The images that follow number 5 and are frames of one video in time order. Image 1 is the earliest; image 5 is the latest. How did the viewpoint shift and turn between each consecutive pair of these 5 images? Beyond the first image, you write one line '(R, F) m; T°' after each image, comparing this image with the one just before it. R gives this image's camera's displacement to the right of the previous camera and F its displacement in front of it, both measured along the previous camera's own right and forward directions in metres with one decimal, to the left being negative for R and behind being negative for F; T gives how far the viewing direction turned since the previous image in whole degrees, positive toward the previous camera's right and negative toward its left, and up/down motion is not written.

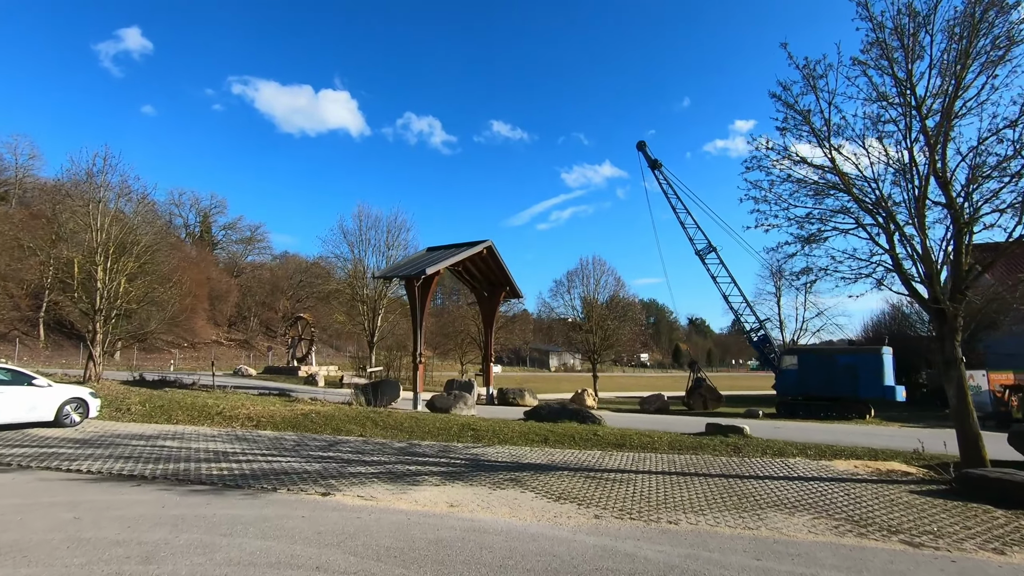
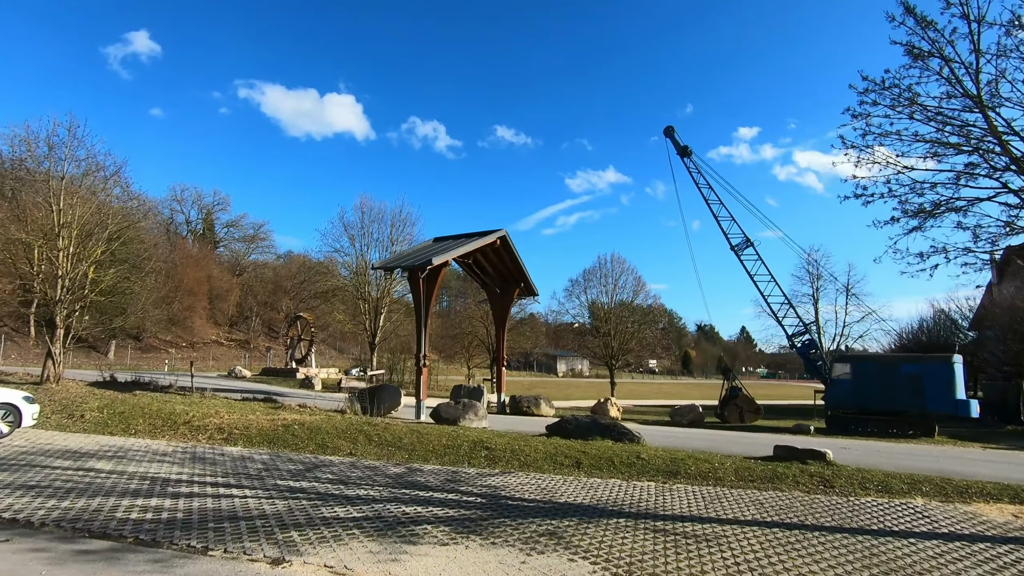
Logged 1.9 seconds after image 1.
(-0.3, +2.4) m; -1°
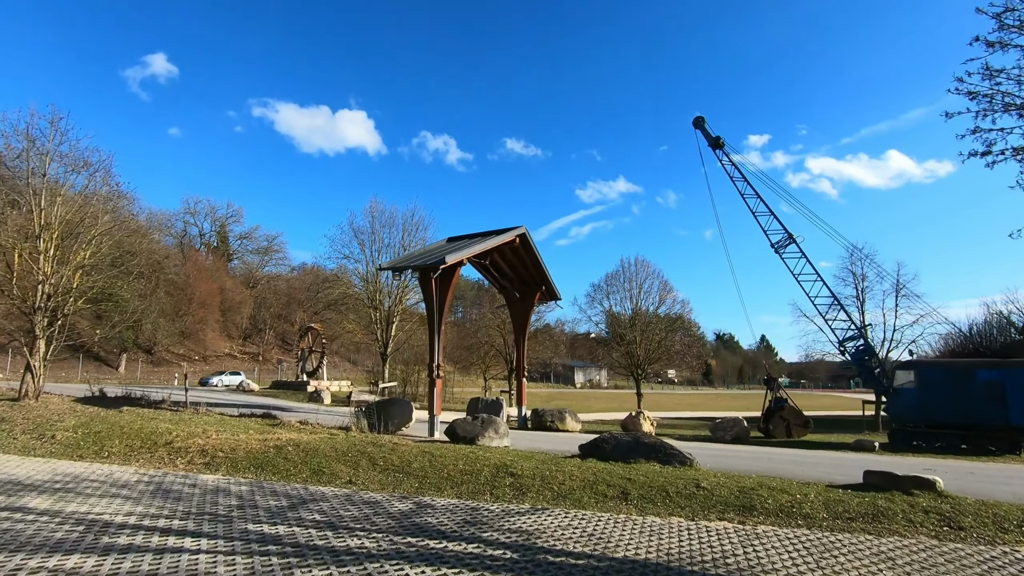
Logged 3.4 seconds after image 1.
(-0.2, +1.7) m; -1°
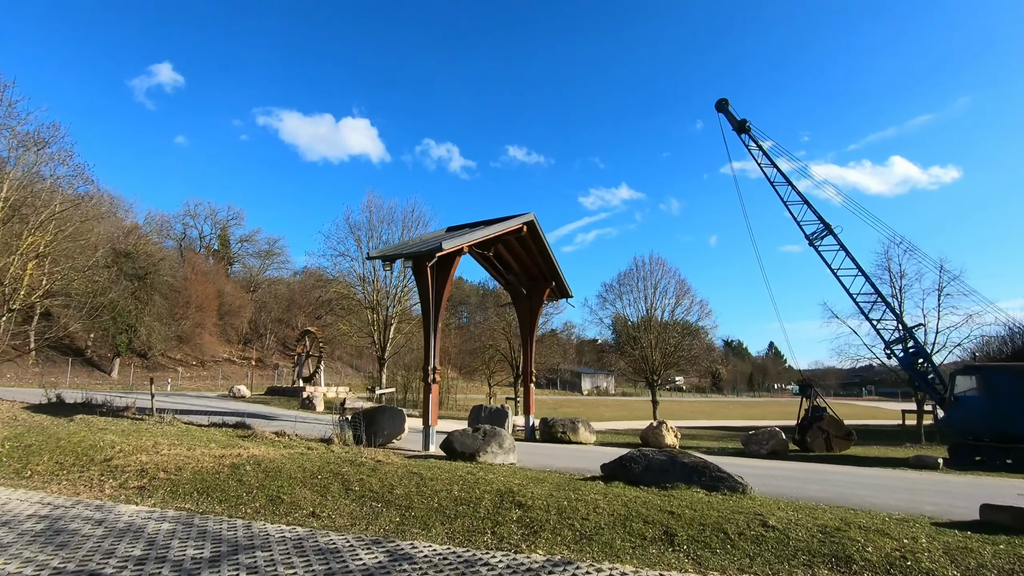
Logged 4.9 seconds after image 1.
(0.0, +2.0) m; -1°
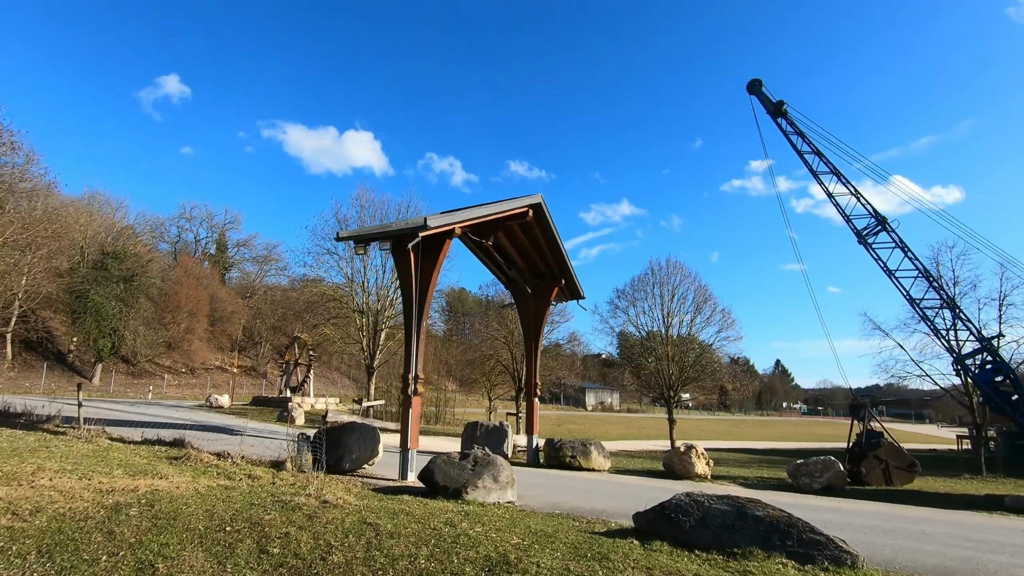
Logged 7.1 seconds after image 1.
(0.0, +2.6) m; 0°
